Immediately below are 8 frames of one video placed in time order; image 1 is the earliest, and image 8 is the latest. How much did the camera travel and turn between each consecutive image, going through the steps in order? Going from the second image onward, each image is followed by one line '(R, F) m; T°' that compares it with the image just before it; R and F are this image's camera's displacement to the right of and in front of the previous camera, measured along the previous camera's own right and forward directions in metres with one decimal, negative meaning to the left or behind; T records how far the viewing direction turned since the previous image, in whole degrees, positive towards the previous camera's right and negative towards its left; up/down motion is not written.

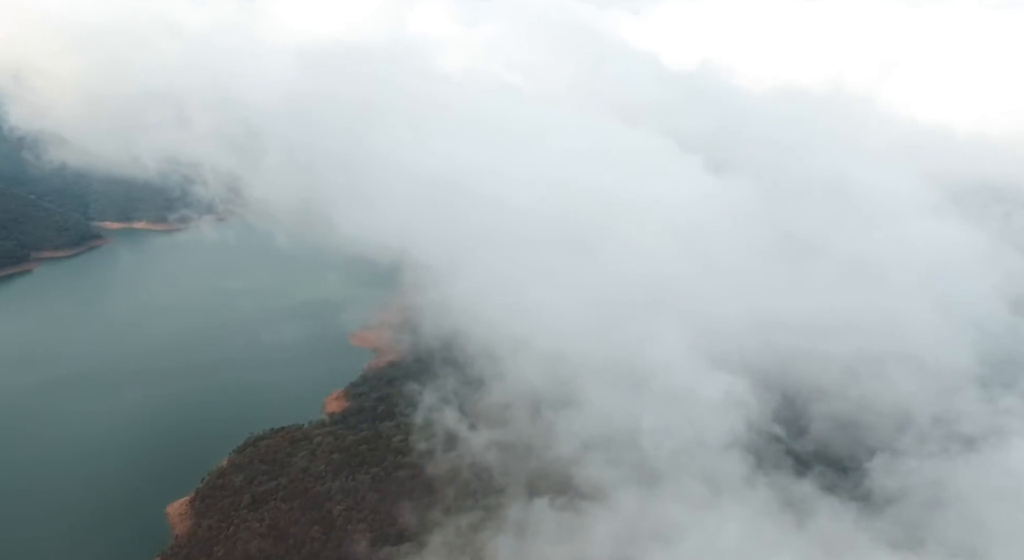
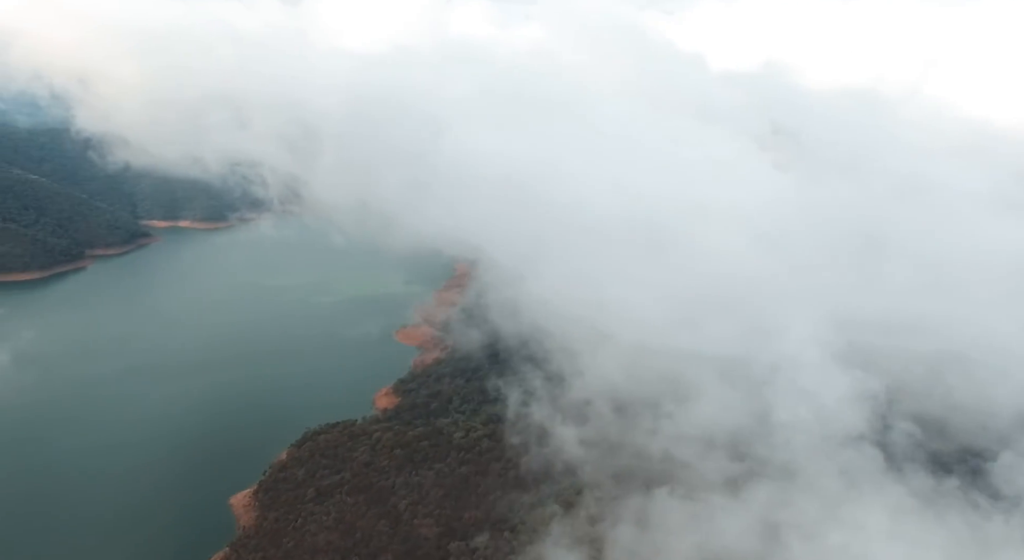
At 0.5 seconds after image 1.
(-1.9, +0.1) m; -3°
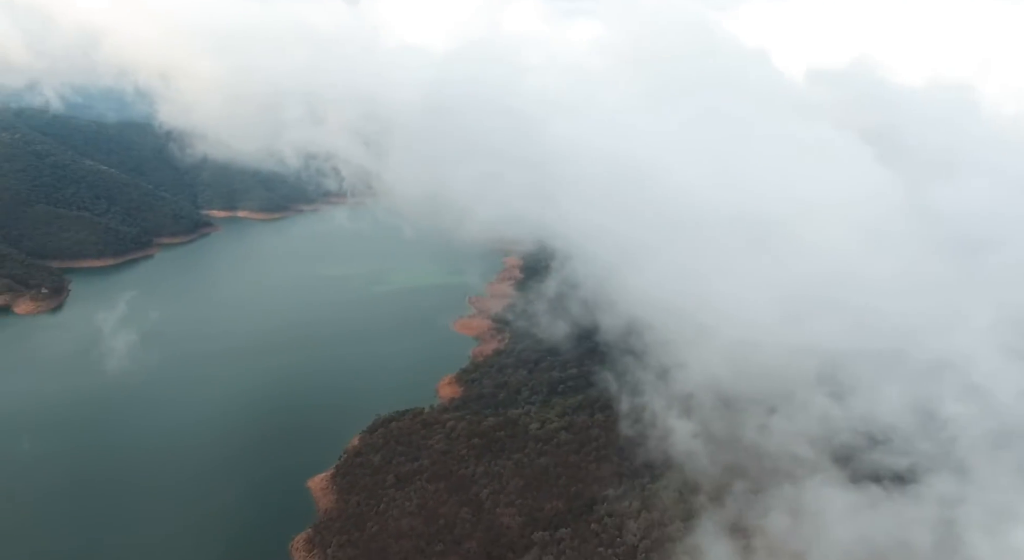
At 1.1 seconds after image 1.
(-2.3, +0.1) m; -4°
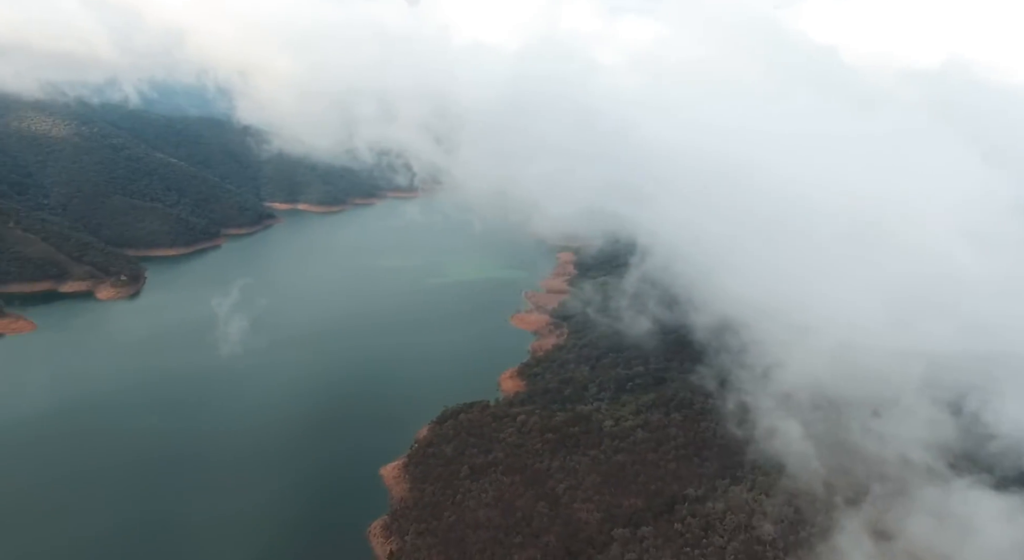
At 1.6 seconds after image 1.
(-1.8, 0.0) m; -4°
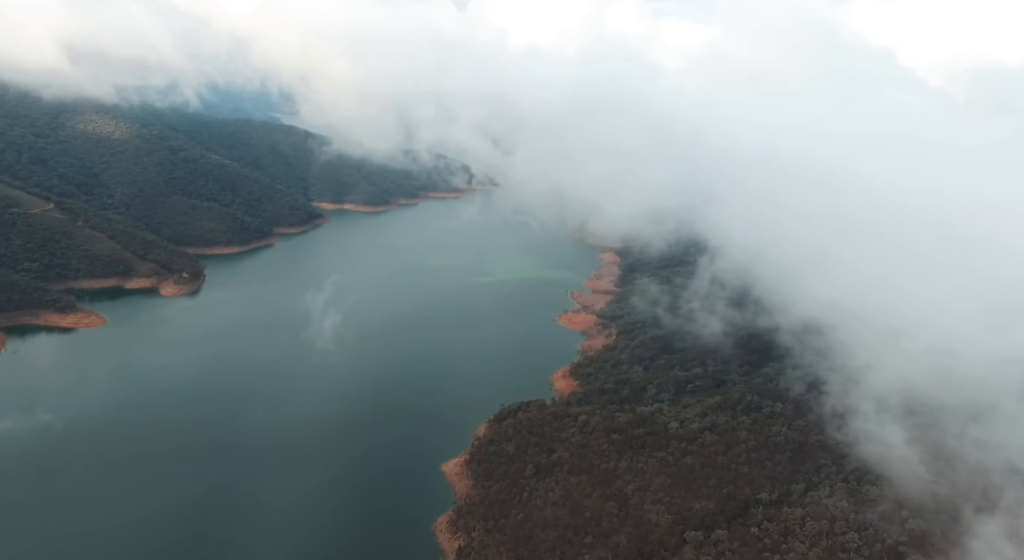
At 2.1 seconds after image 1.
(-1.7, -0.2) m; -4°
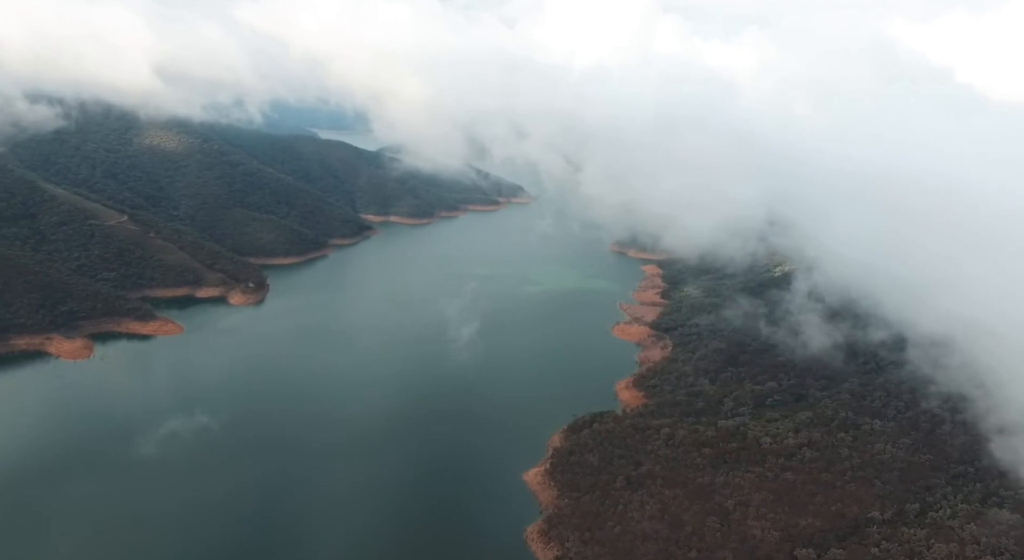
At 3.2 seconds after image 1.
(-3.4, -0.4) m; -4°
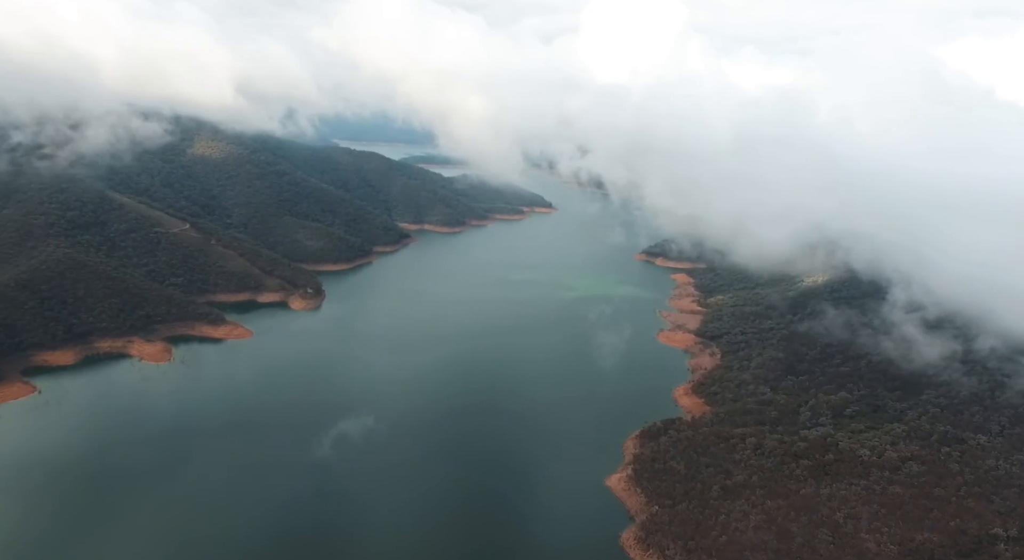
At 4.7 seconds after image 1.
(-4.4, -0.8) m; -3°
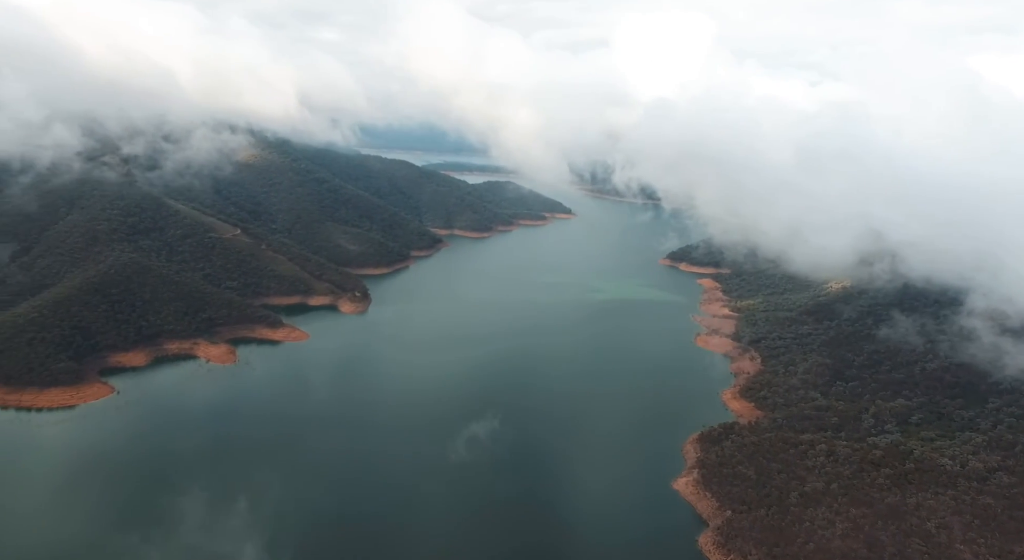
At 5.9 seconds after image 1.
(-3.7, -1.1) m; -2°
